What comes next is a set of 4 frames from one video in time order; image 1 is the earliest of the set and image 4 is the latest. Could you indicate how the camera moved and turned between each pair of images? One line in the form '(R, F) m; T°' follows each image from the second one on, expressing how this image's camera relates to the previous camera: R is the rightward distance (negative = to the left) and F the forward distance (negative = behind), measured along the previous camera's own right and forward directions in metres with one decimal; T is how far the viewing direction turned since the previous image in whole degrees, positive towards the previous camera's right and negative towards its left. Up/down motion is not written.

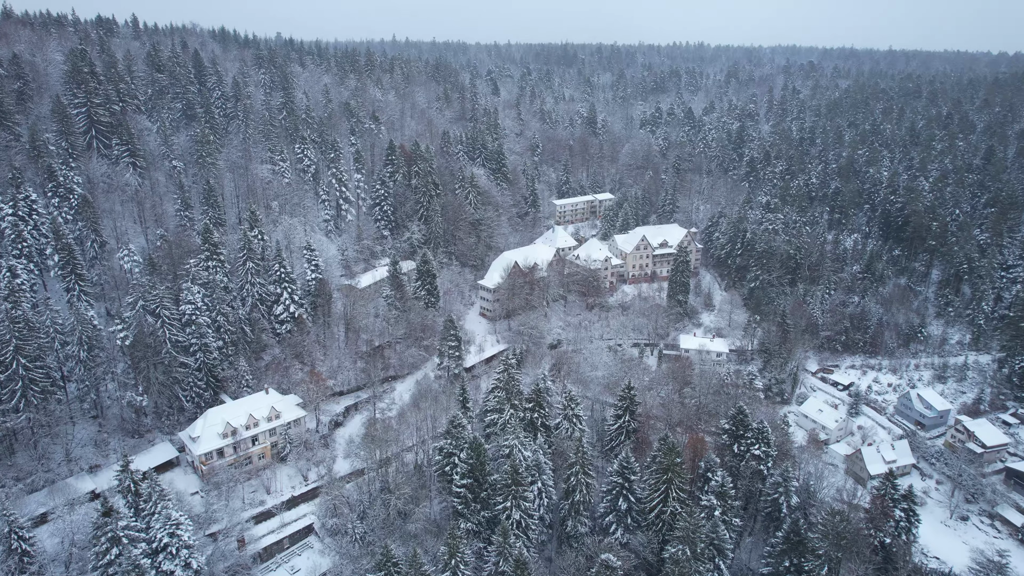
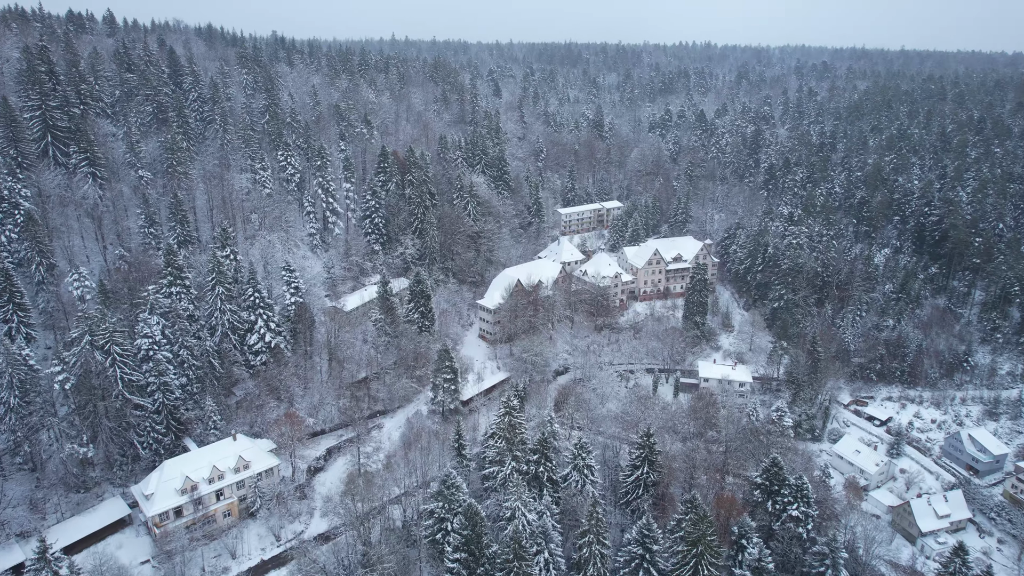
(-0.1, +5.0) m; 0°
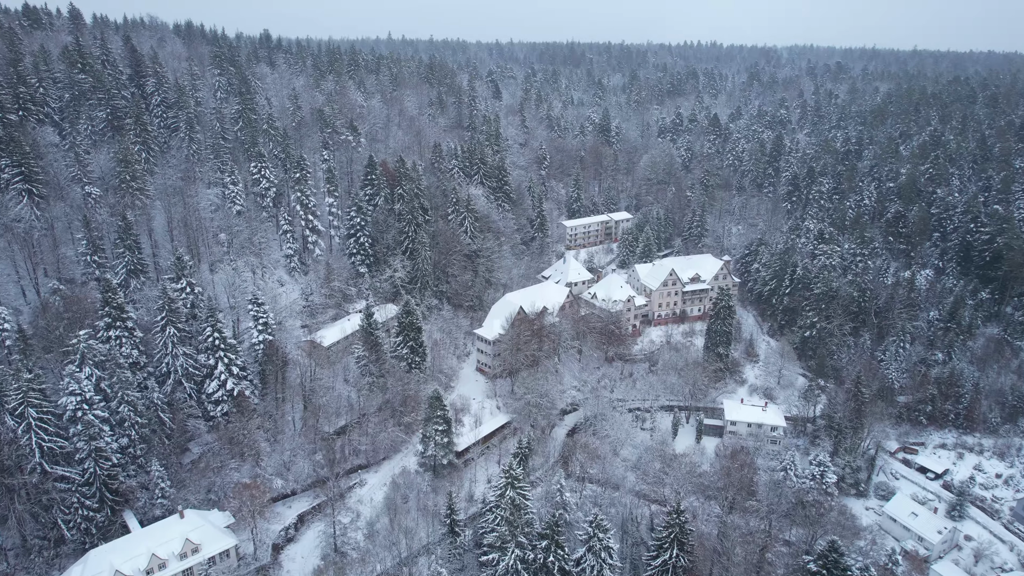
(-0.2, +5.9) m; 0°
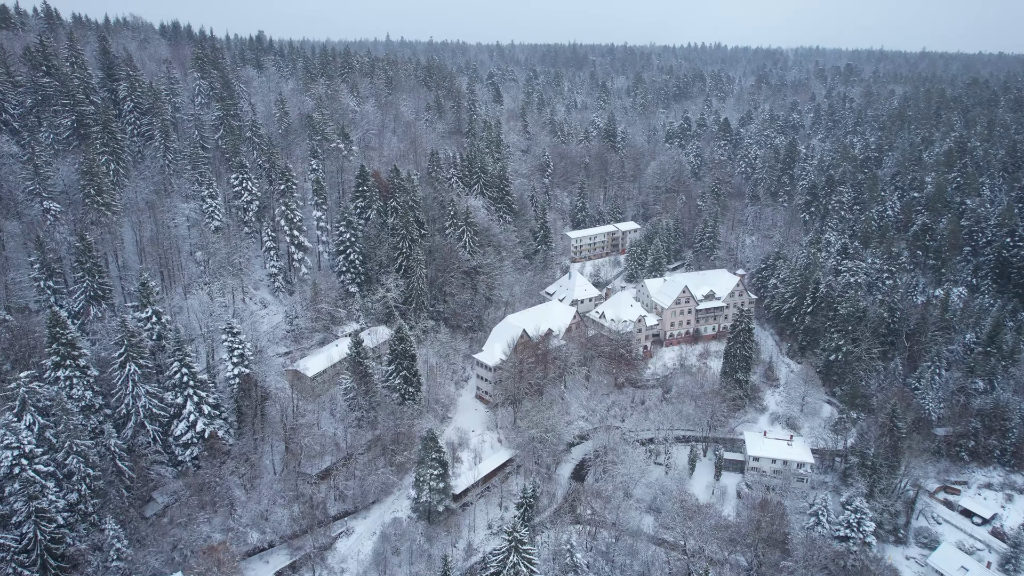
(-0.2, +3.8) m; 0°
